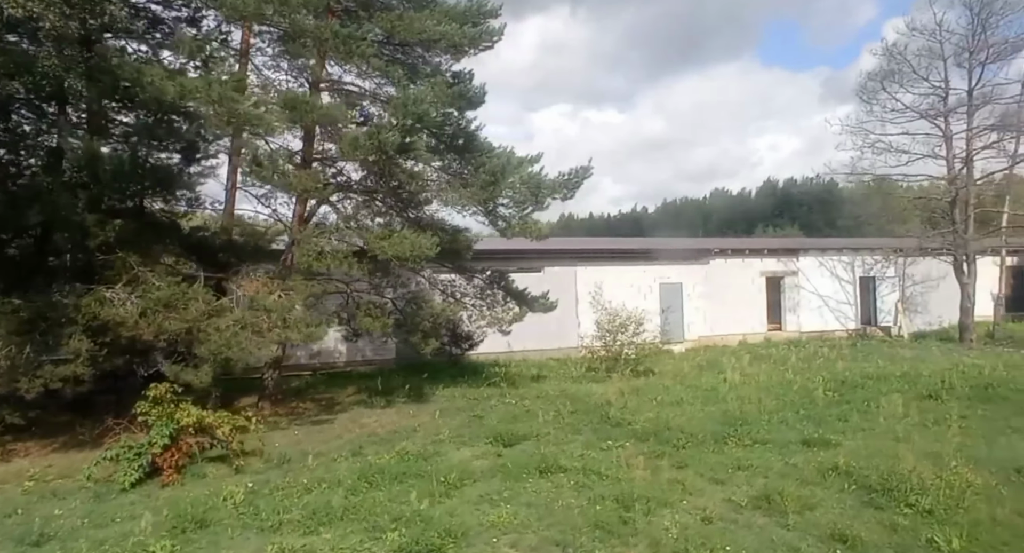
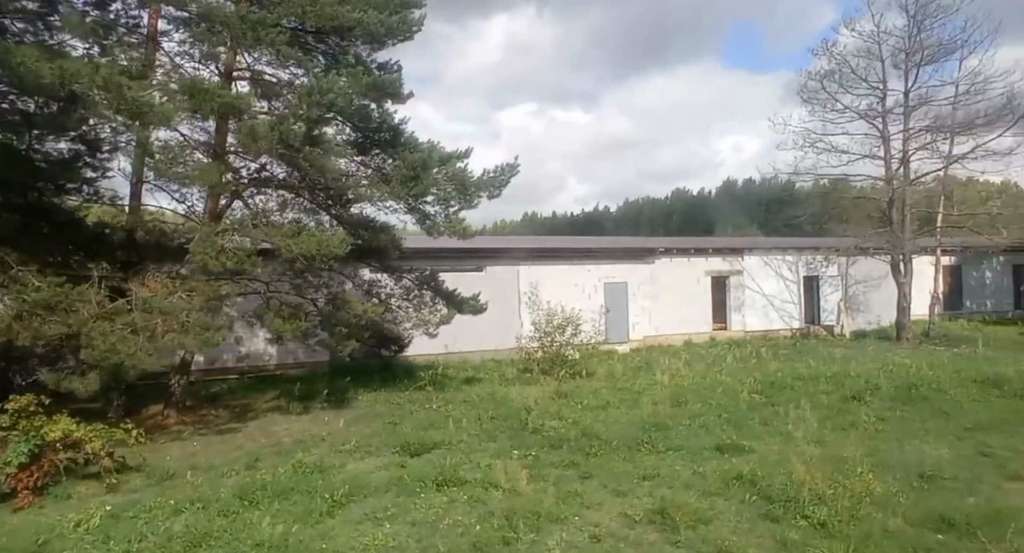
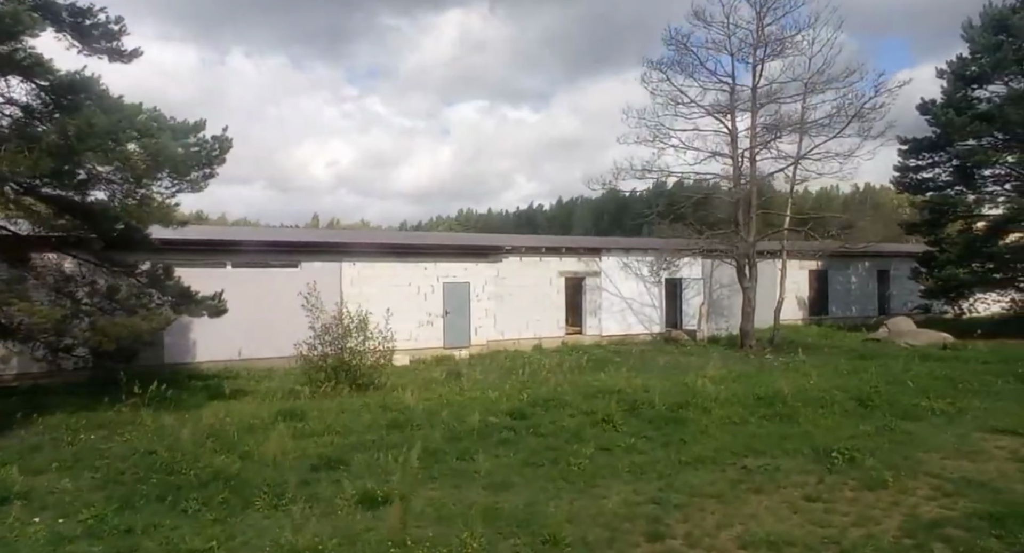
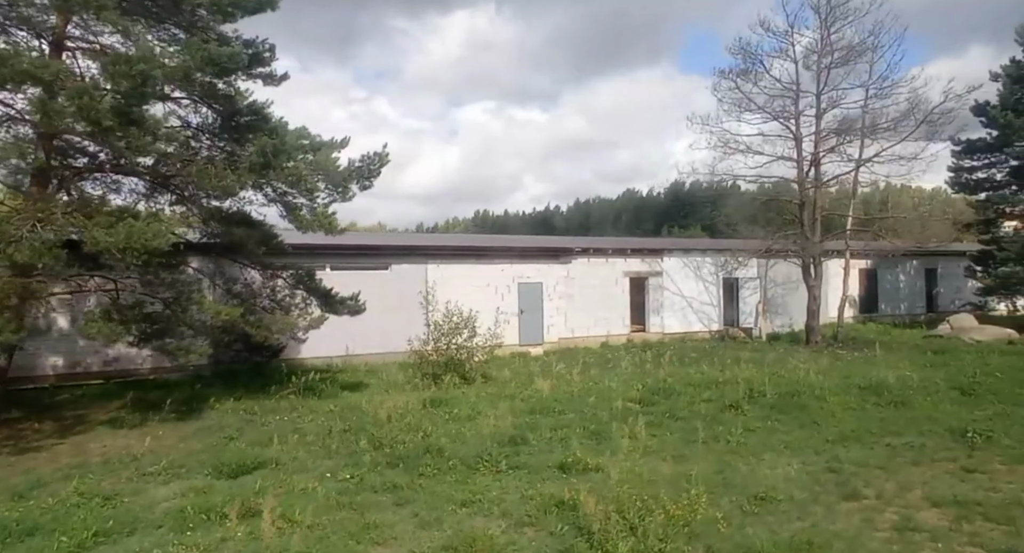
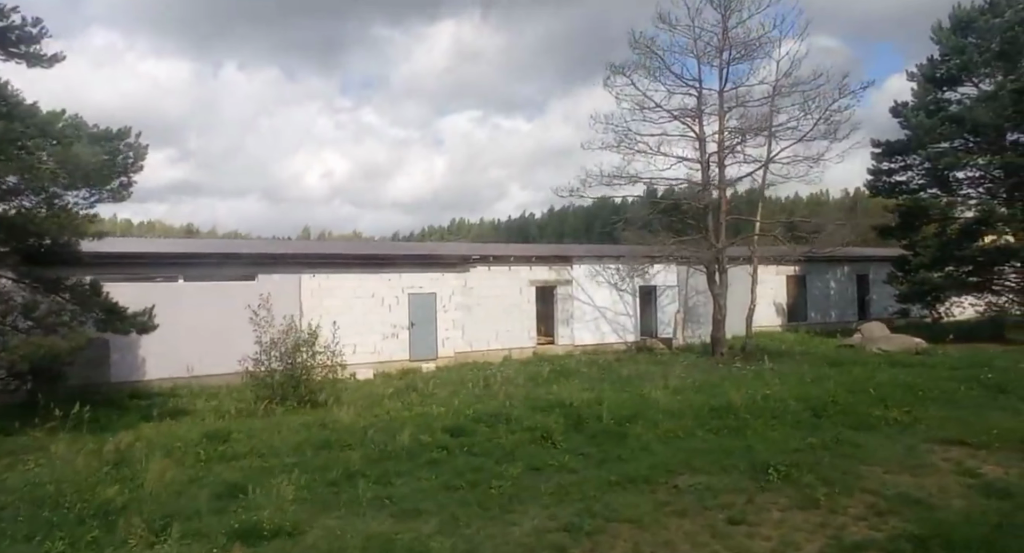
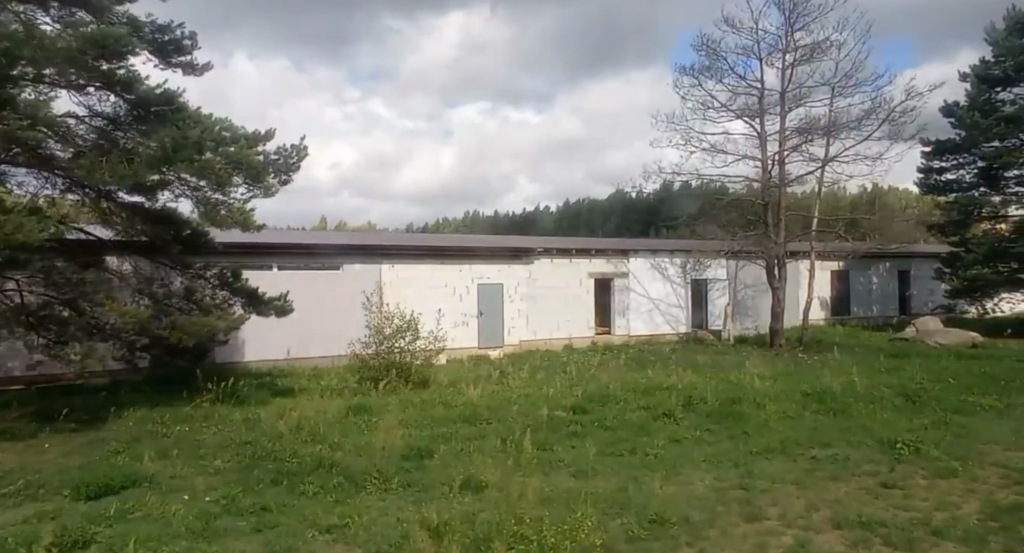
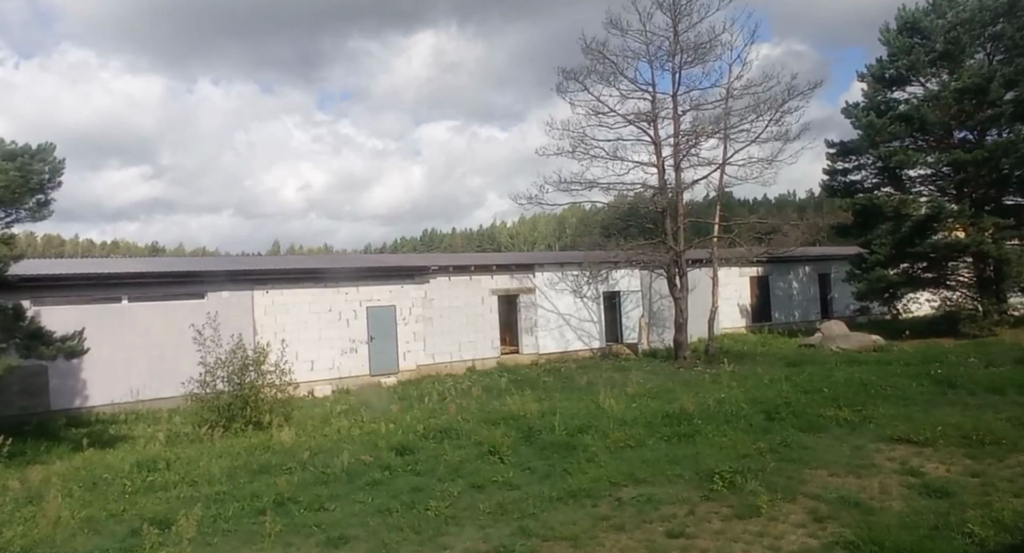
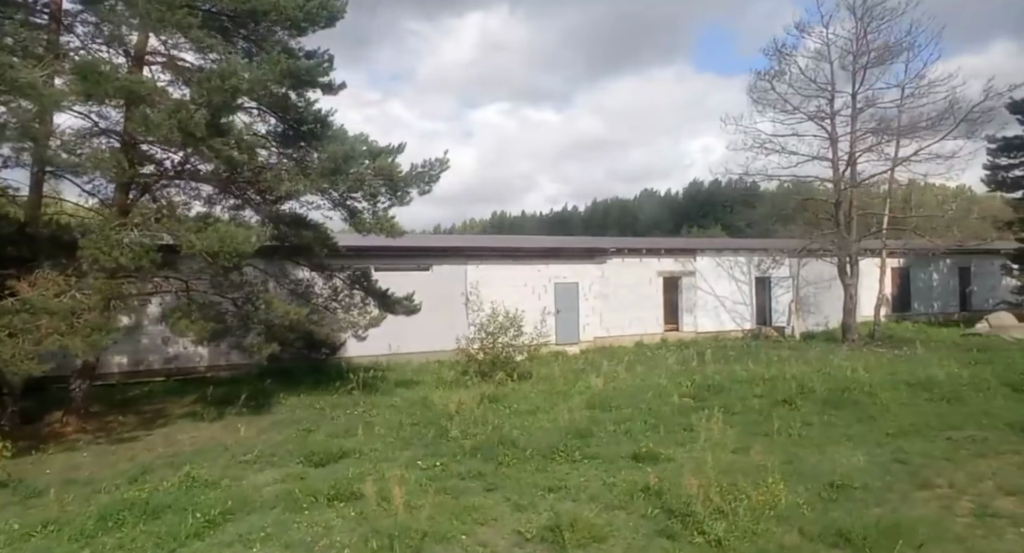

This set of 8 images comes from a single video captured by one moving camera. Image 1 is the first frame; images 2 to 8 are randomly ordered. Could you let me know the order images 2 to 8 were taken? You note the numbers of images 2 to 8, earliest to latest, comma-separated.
2, 8, 4, 6, 3, 5, 7
